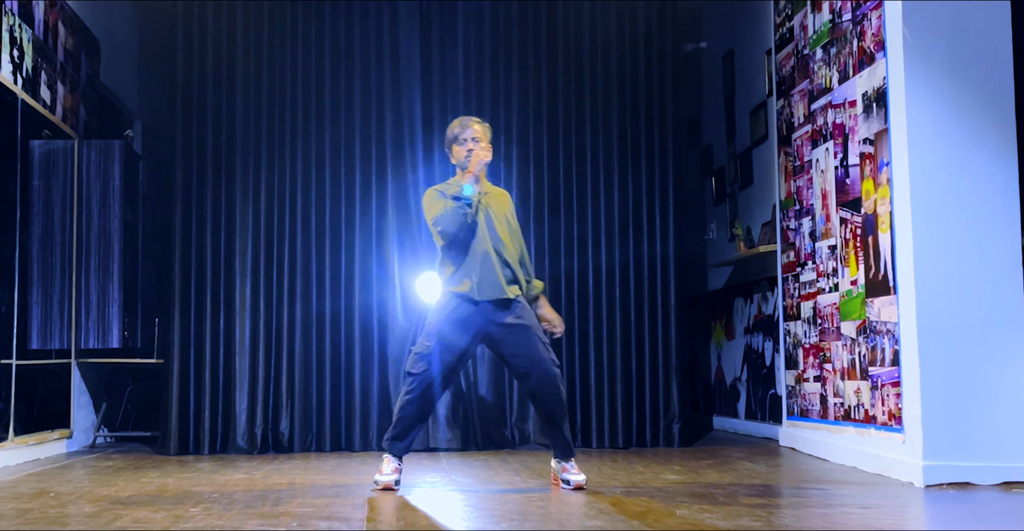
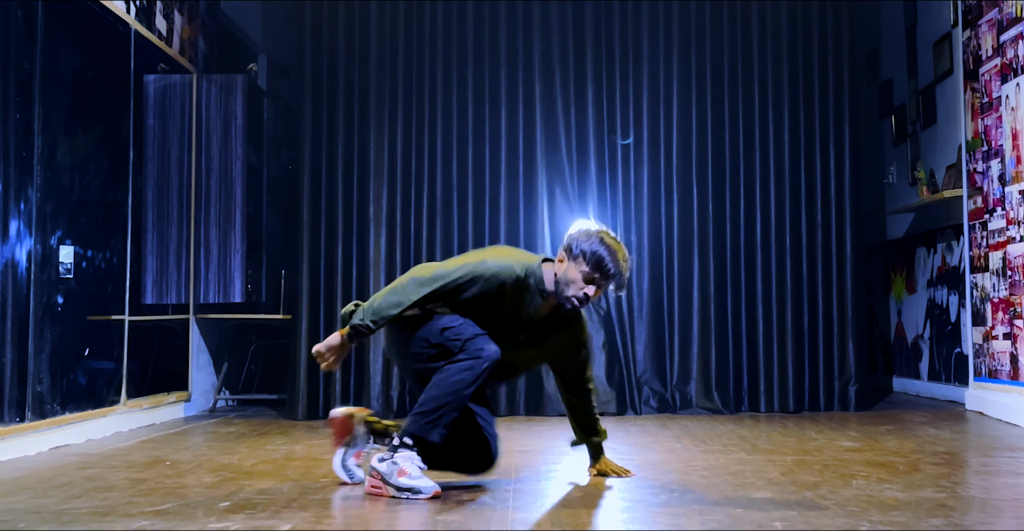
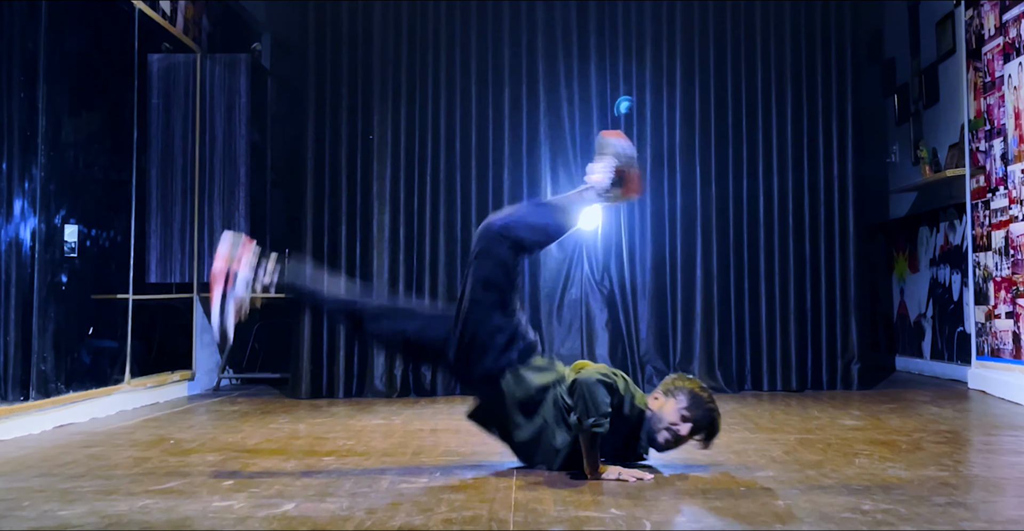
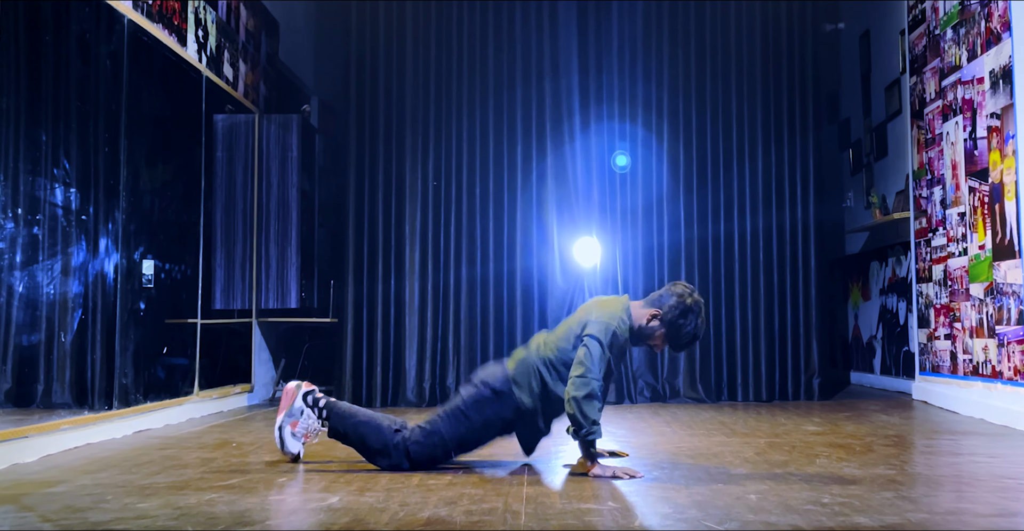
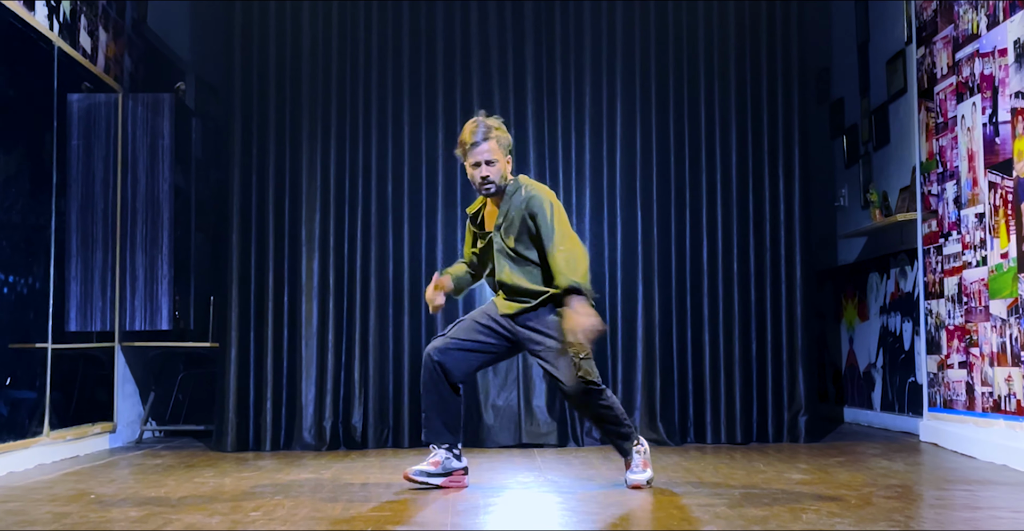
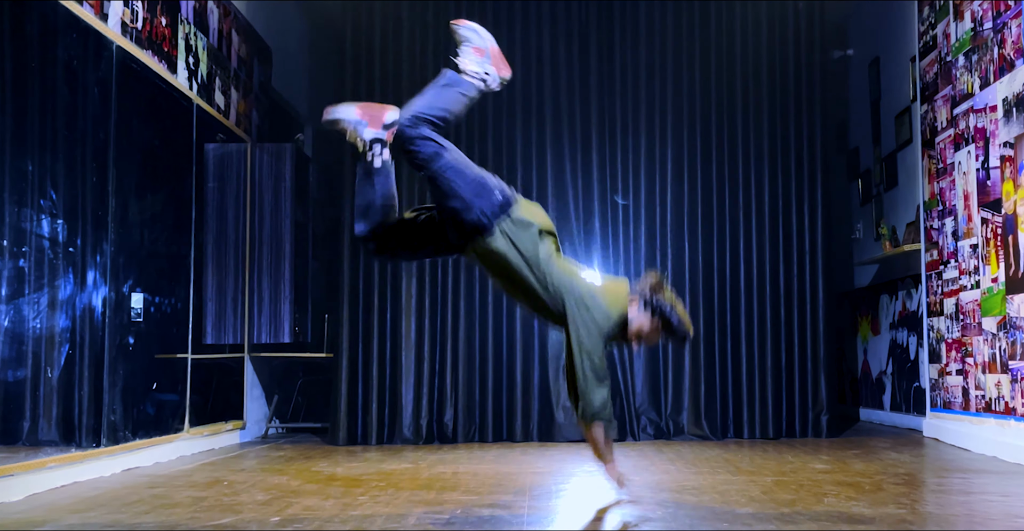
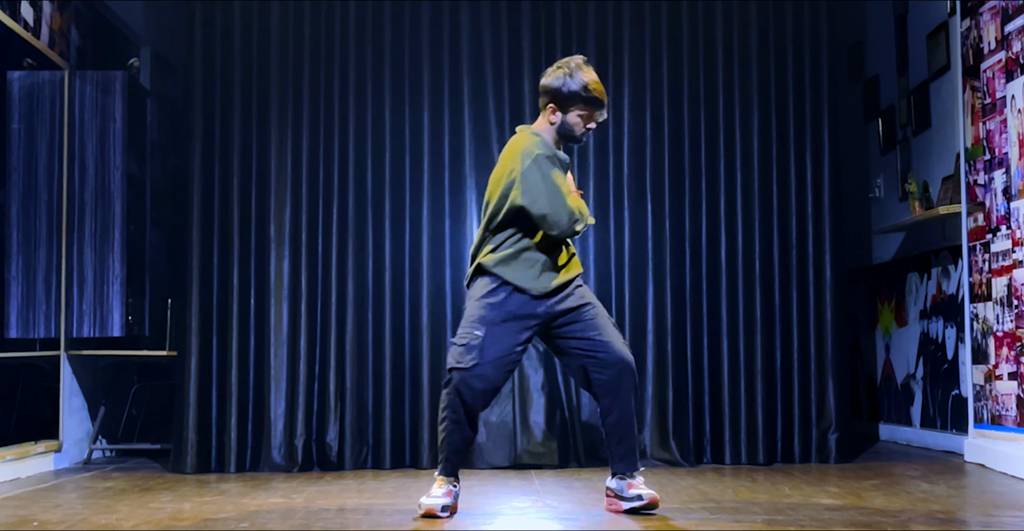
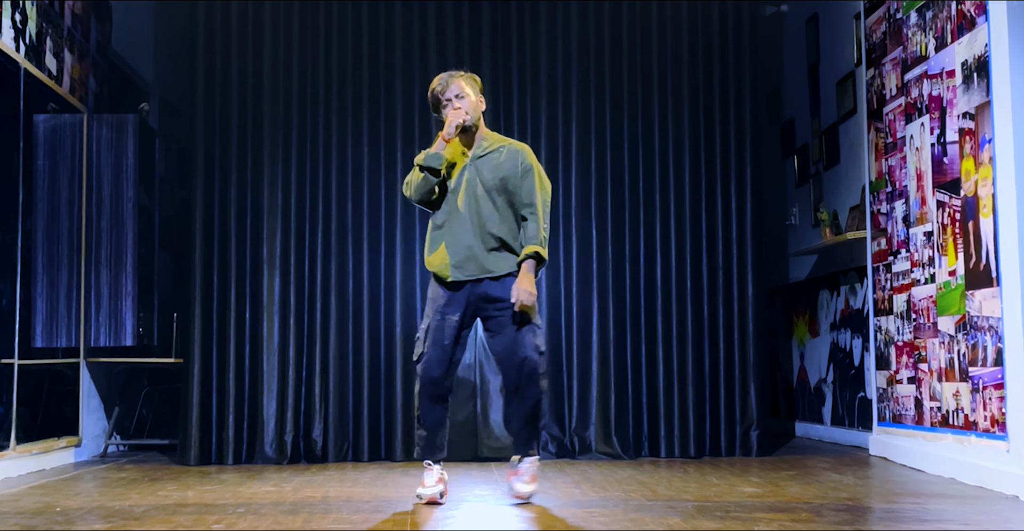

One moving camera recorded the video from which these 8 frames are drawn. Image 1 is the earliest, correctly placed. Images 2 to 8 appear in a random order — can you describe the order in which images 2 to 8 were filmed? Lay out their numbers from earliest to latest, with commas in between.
8, 7, 5, 2, 6, 3, 4
